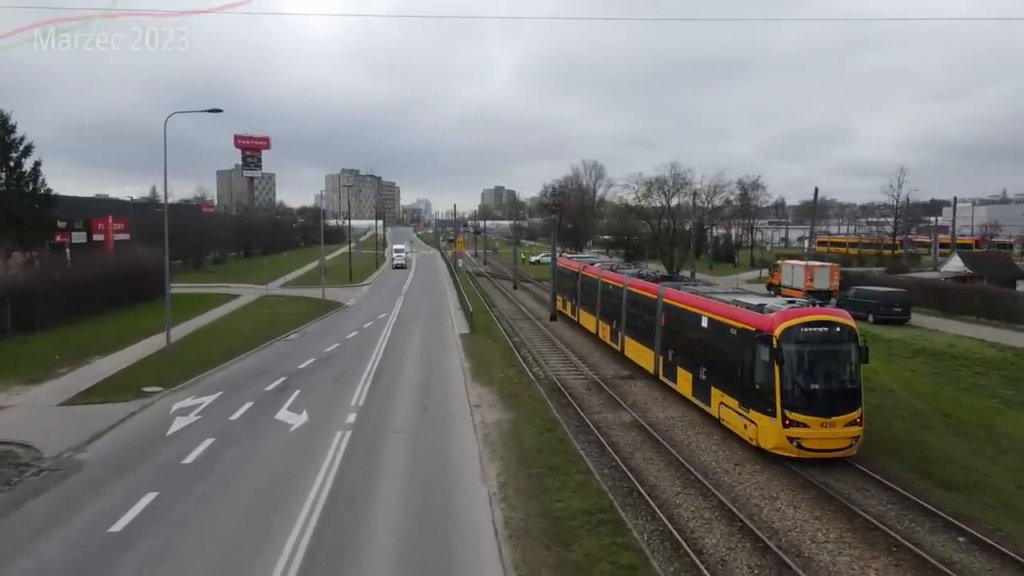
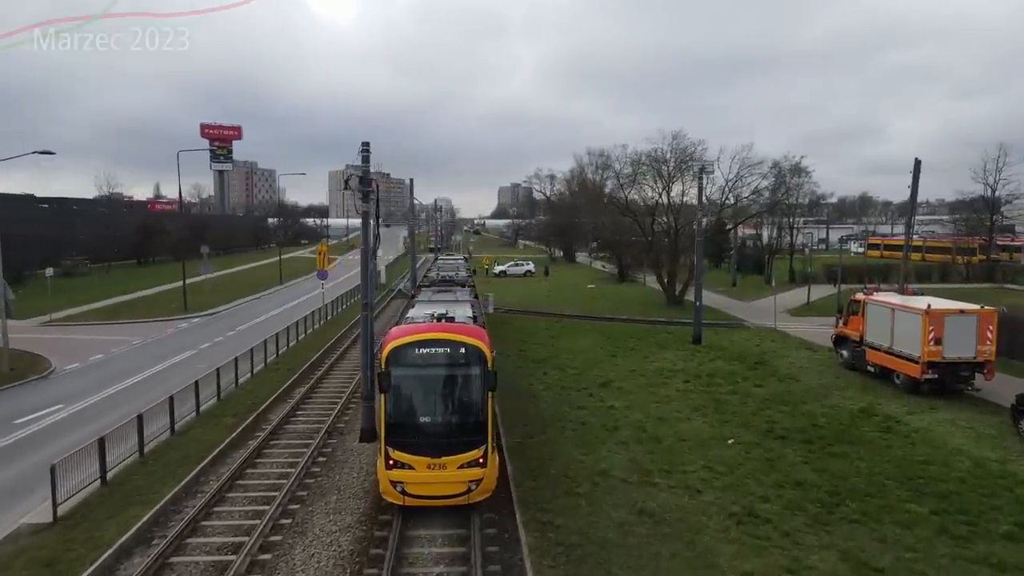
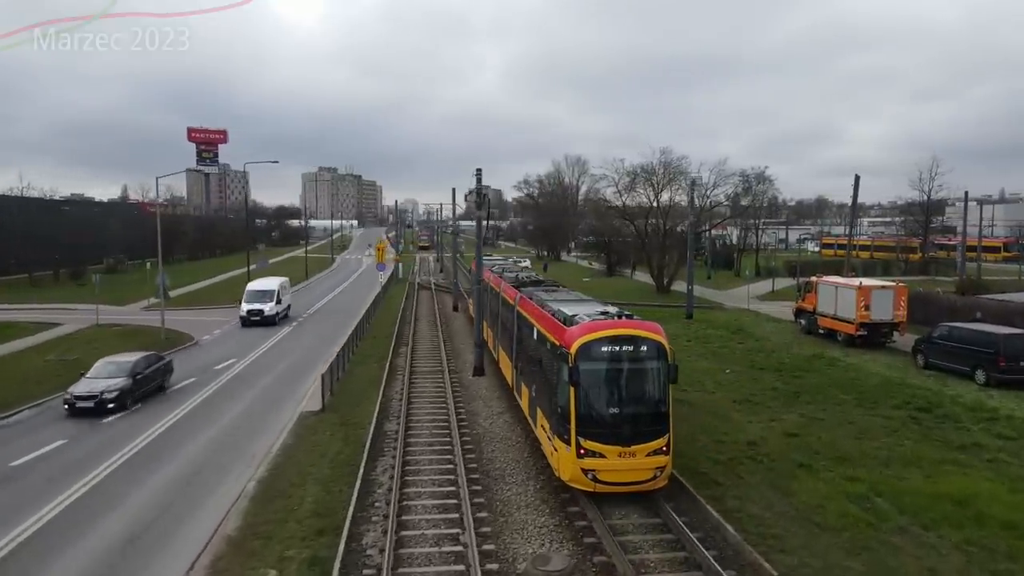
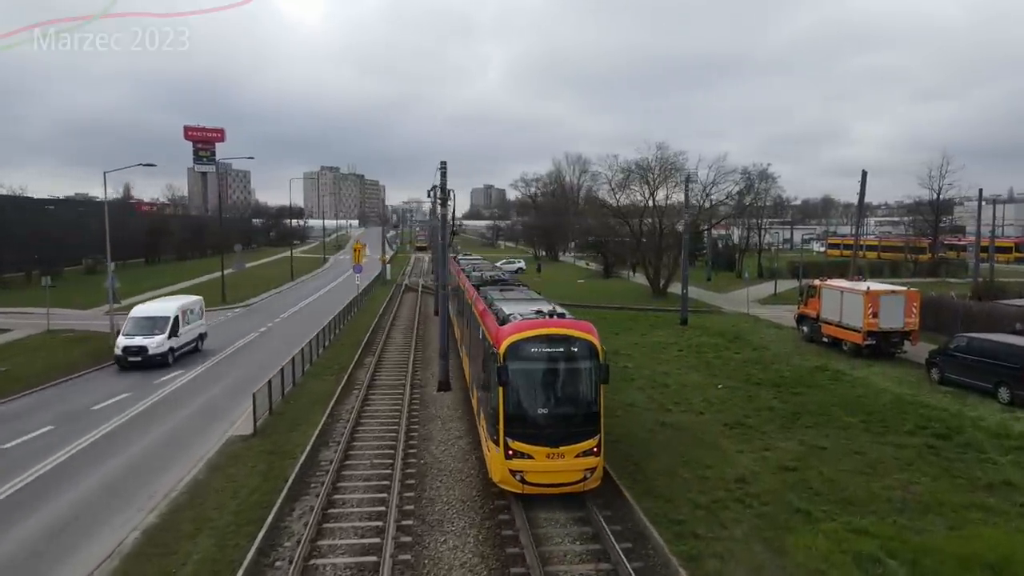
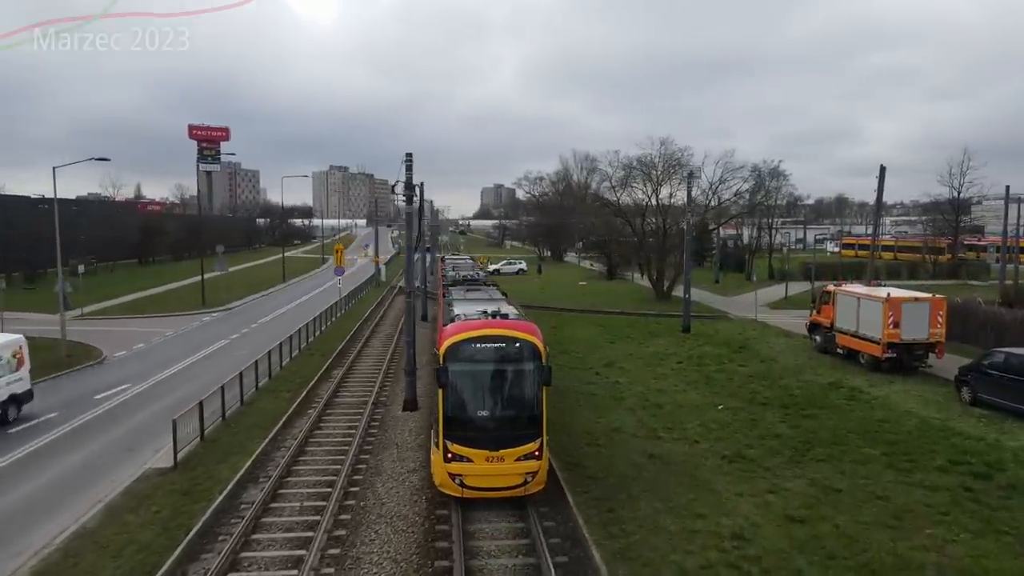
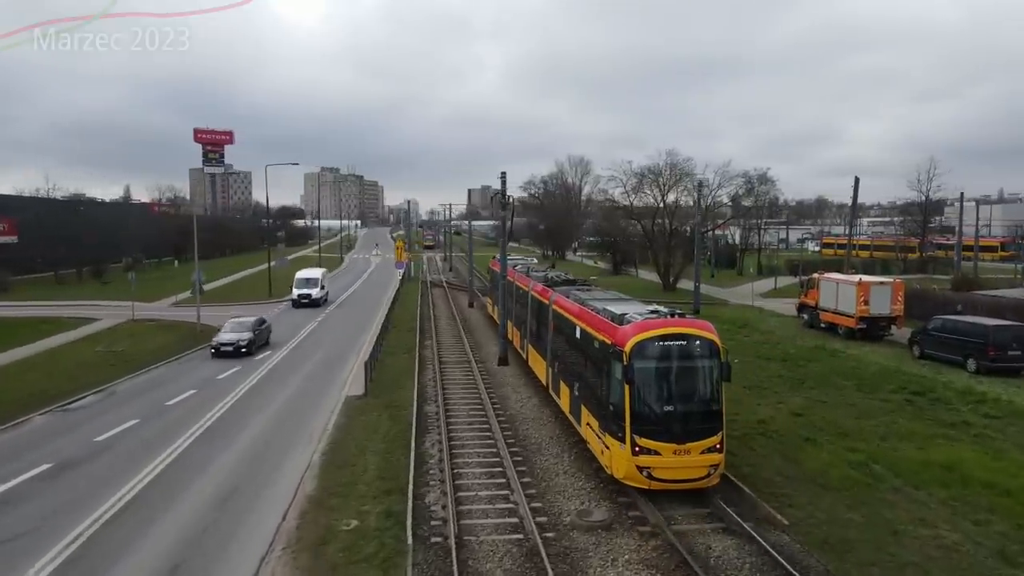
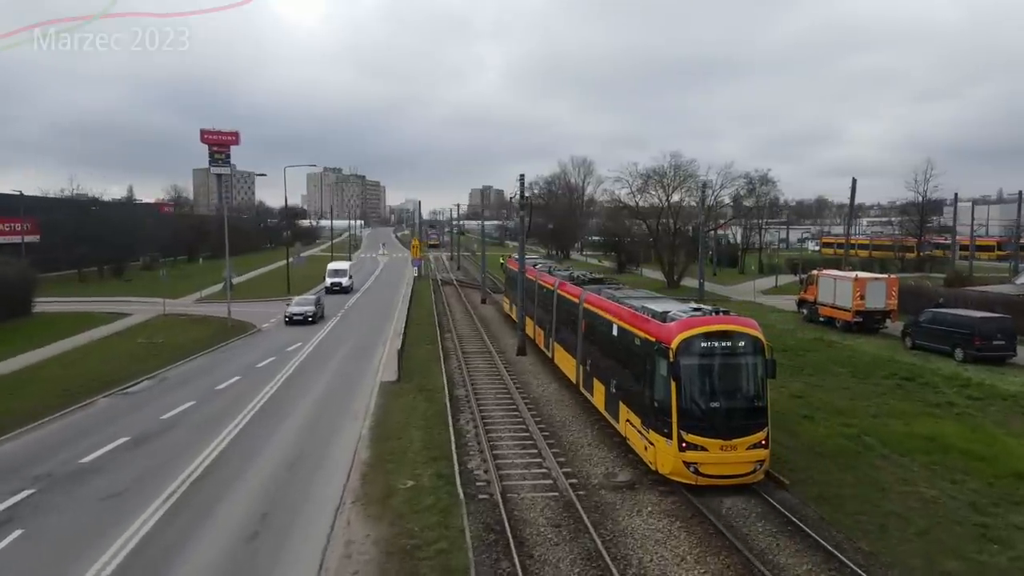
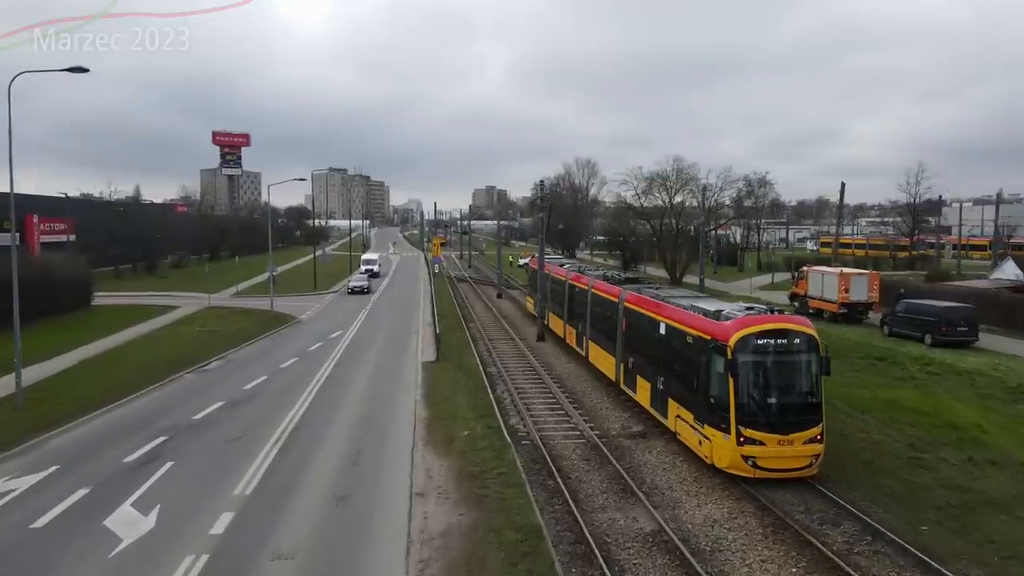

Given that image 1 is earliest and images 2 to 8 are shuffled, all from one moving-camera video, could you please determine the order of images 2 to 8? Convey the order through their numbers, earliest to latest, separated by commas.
8, 7, 6, 3, 4, 5, 2
